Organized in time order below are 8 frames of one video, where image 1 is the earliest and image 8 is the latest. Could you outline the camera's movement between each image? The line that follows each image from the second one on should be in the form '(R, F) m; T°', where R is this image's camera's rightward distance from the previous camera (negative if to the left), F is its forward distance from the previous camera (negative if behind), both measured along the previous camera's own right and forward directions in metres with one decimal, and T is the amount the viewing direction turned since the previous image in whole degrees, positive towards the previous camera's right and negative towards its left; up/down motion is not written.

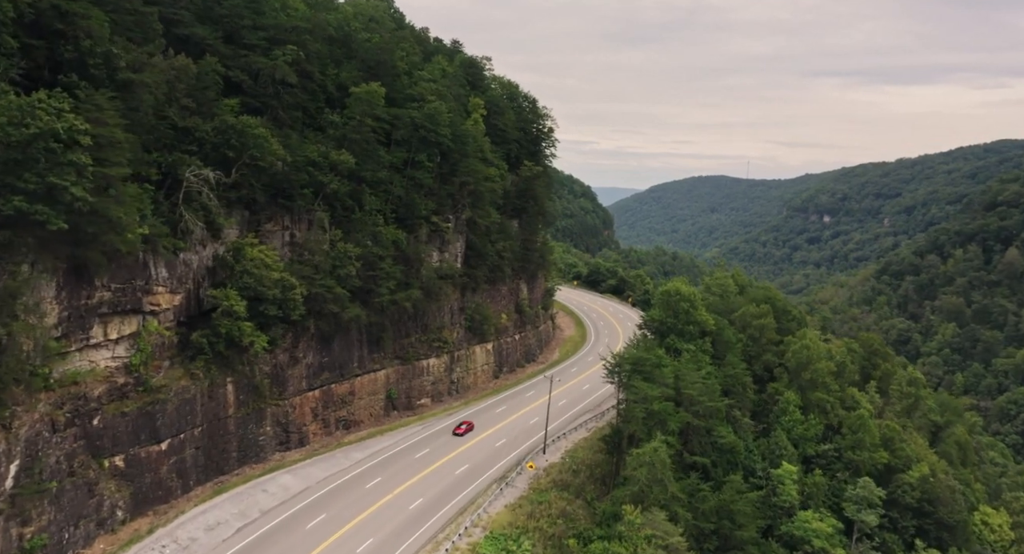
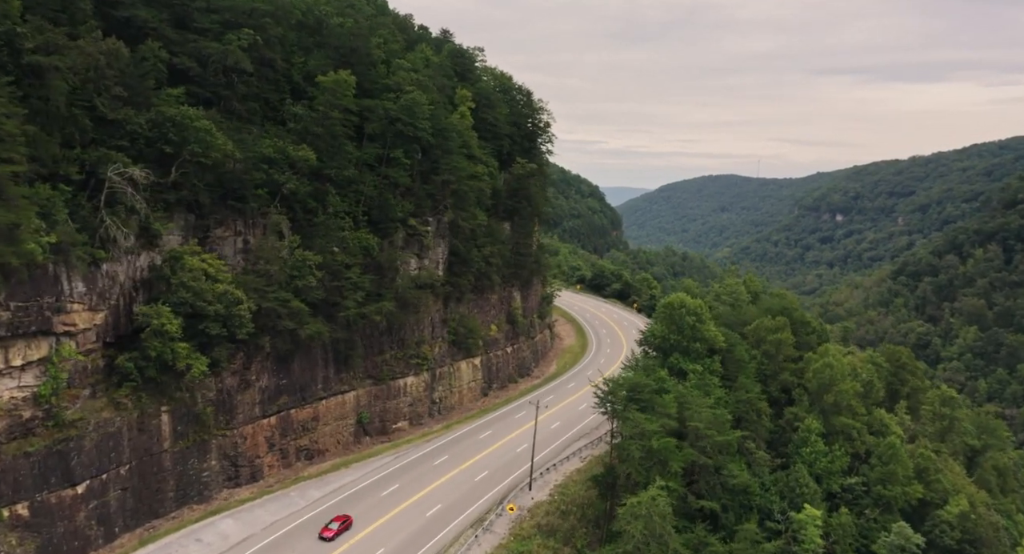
(+1.4, +5.4) m; -1°
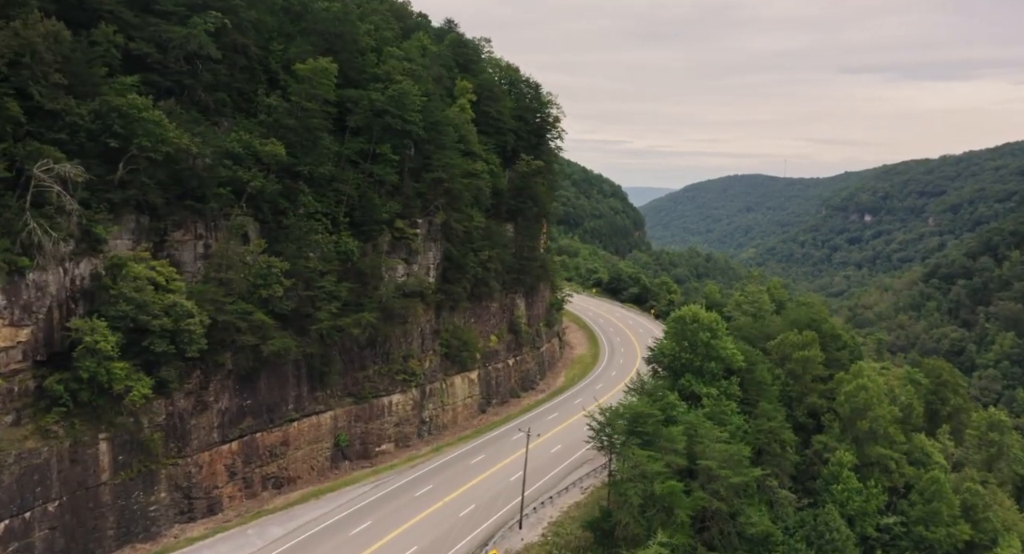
(+1.5, +4.5) m; -2°
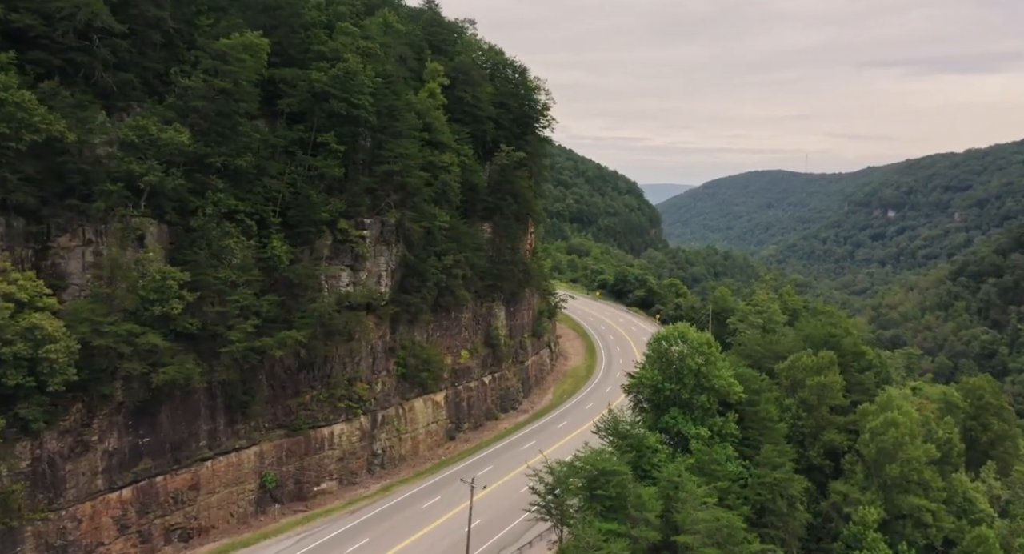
(+2.7, +6.4) m; -1°
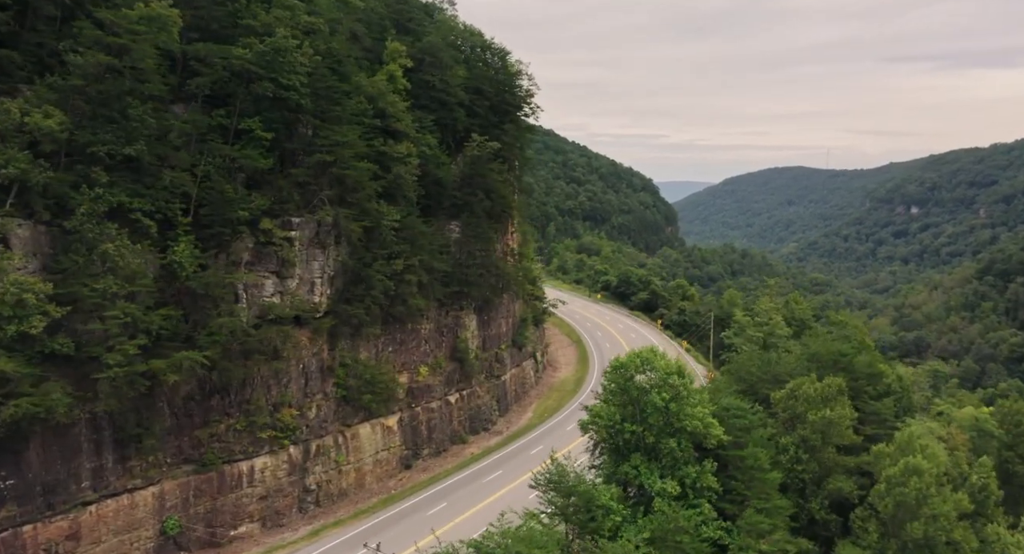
(+2.7, +5.6) m; -1°
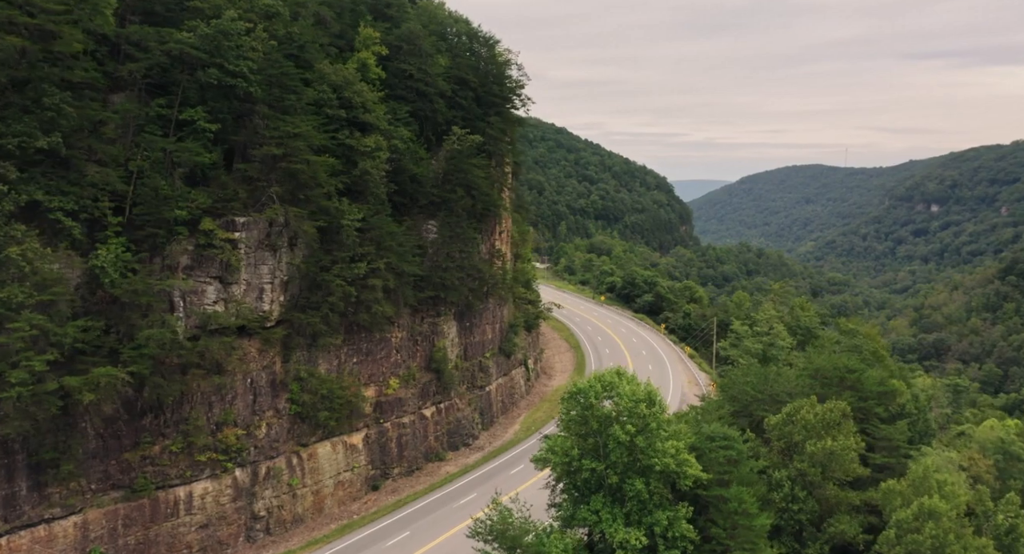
(+1.8, +3.3) m; -1°
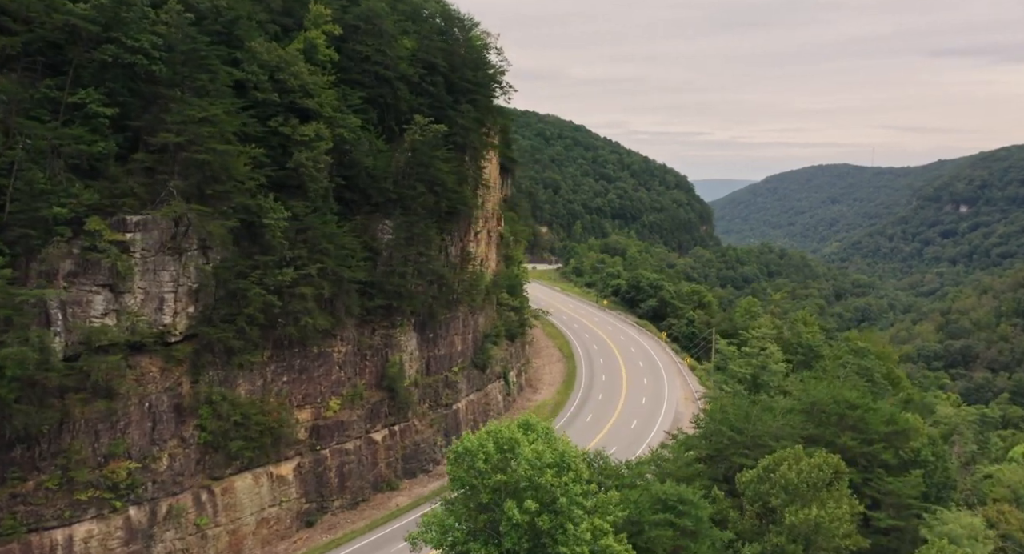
(+2.6, +4.6) m; -2°
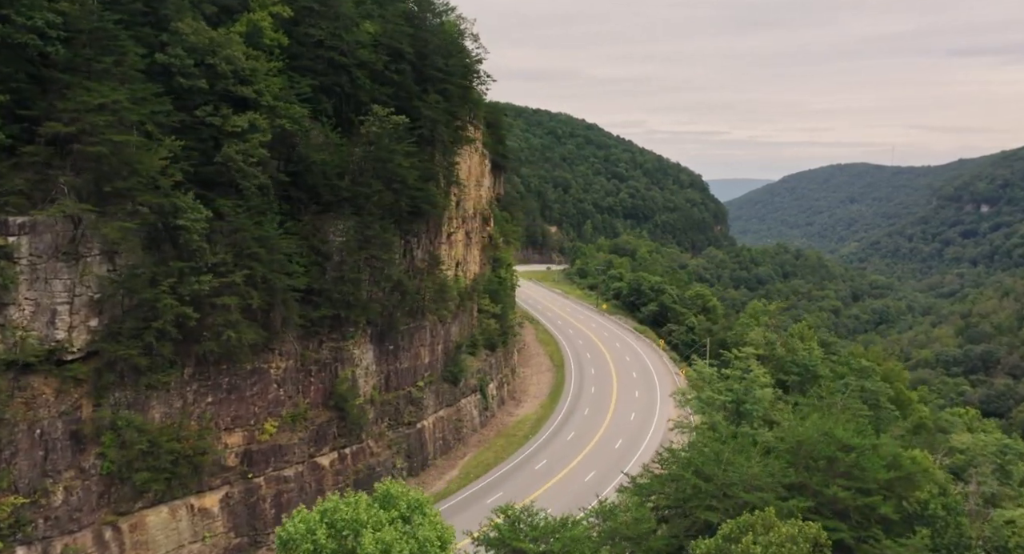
(+2.1, +3.6) m; -1°
